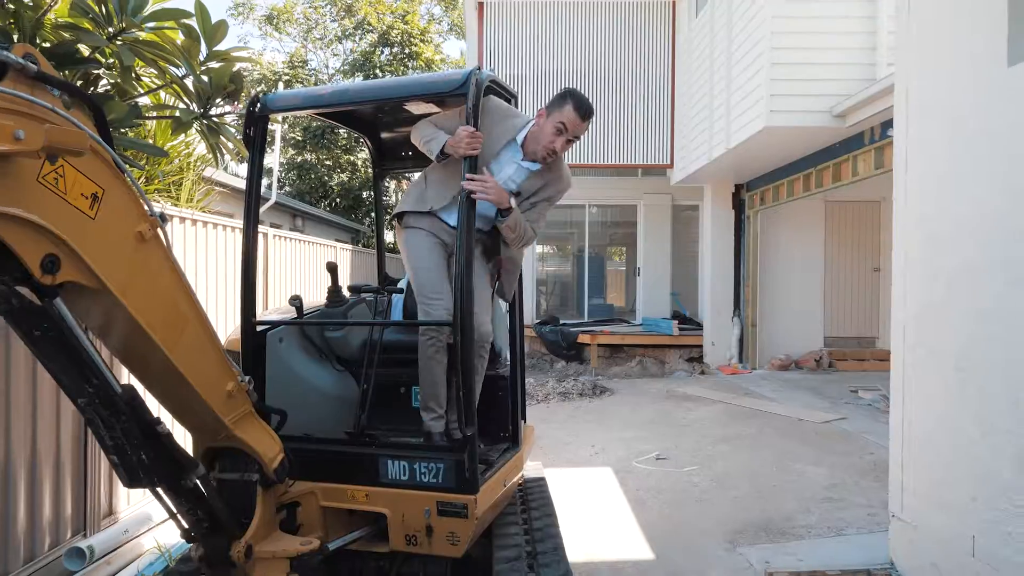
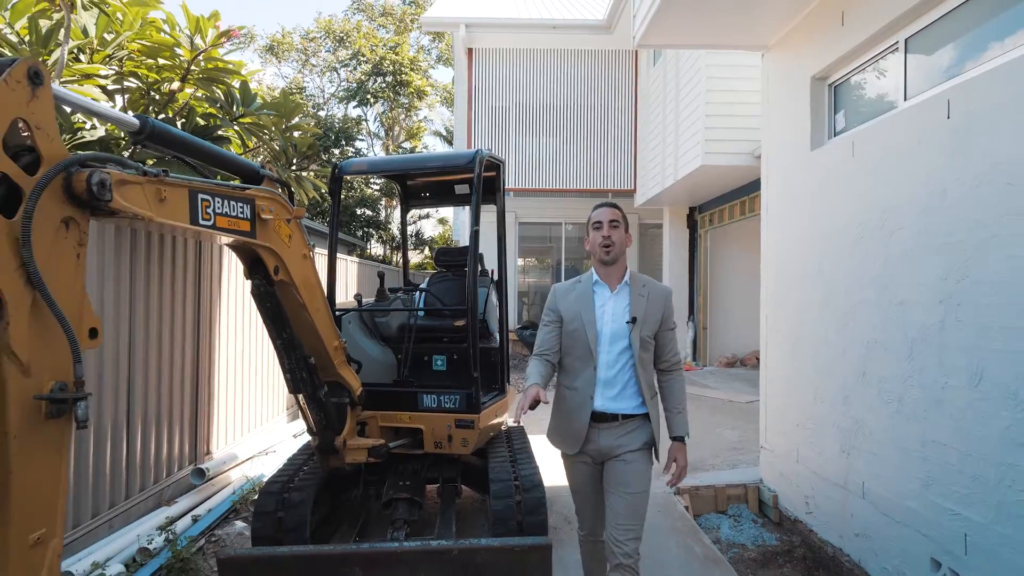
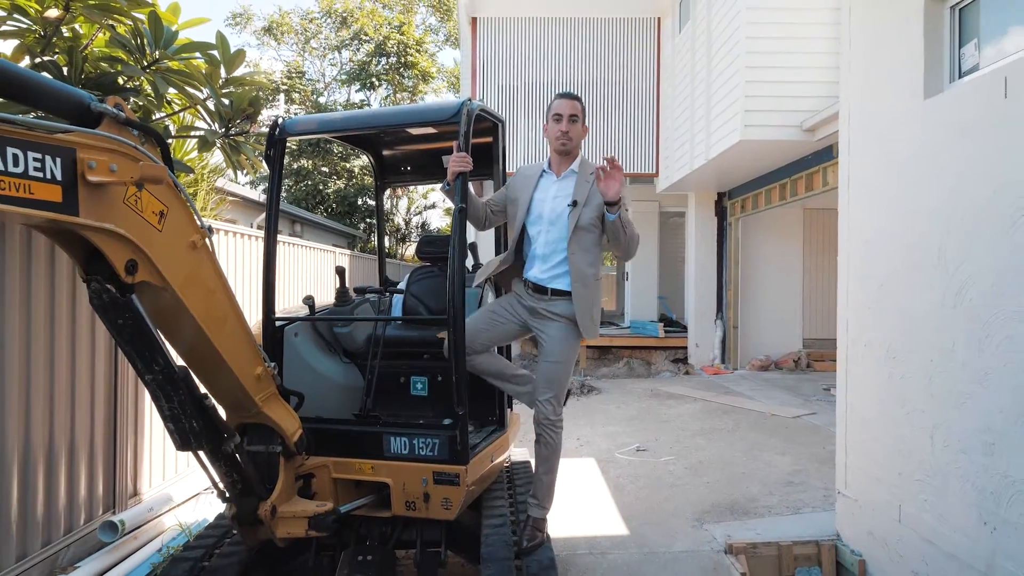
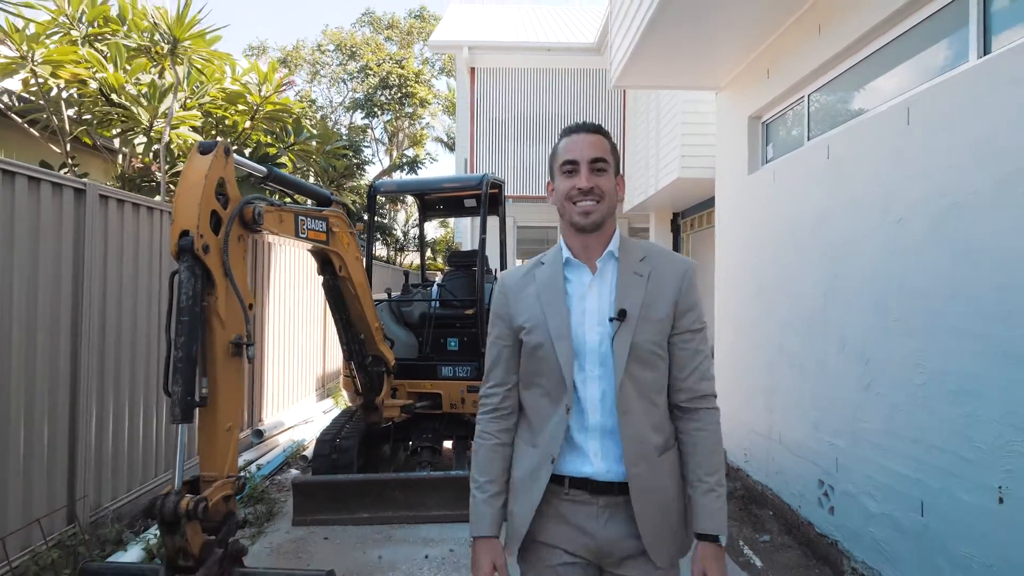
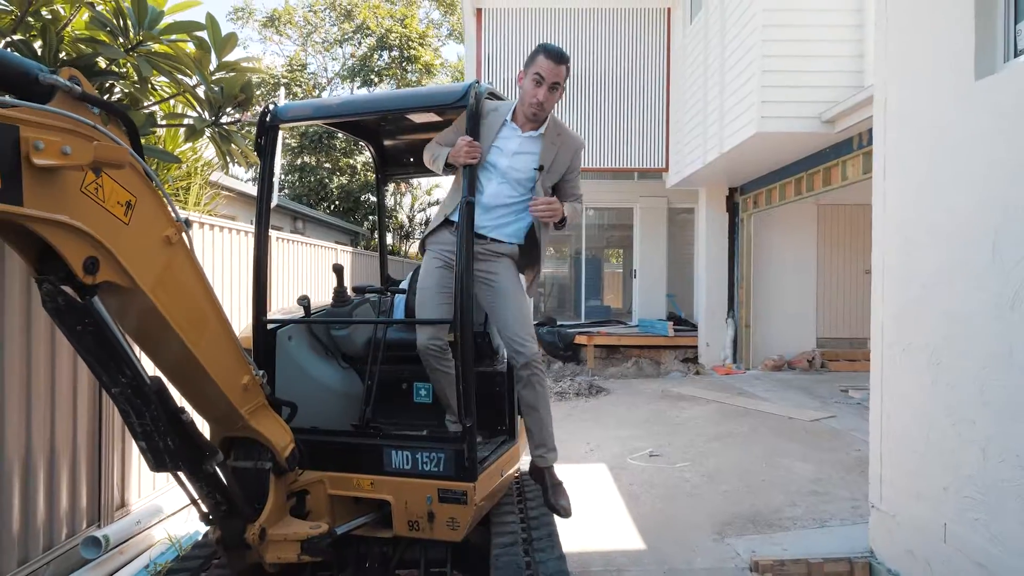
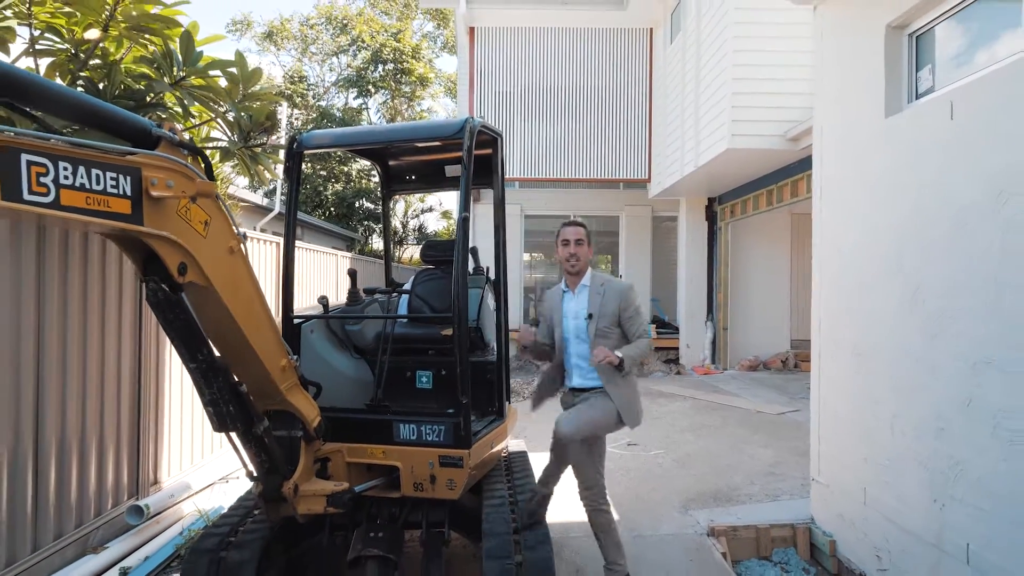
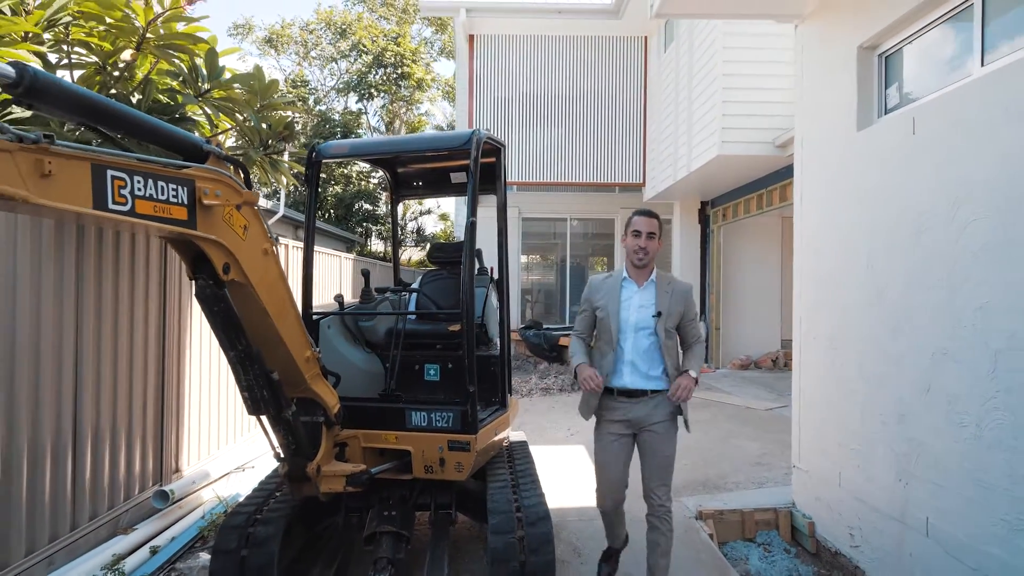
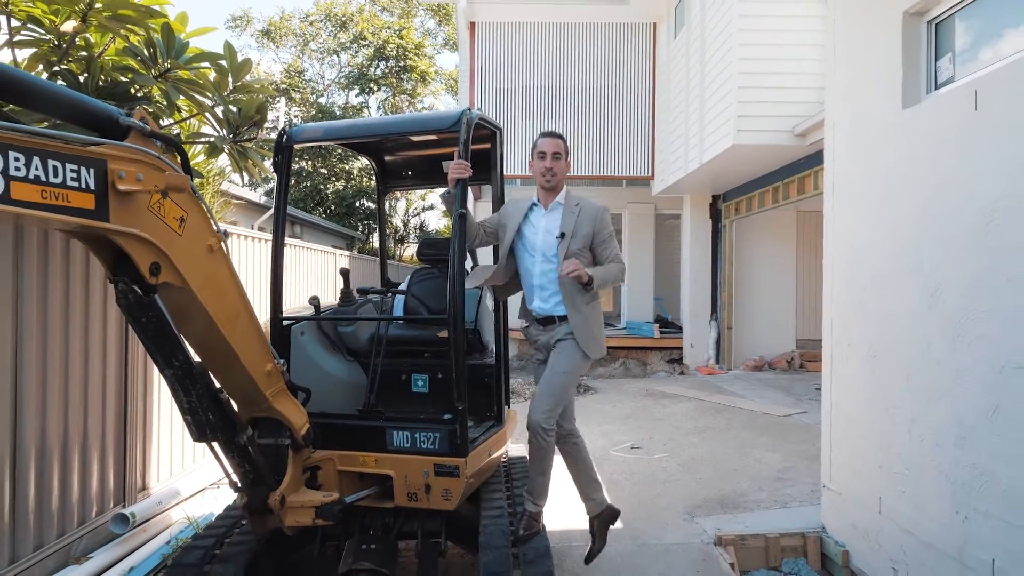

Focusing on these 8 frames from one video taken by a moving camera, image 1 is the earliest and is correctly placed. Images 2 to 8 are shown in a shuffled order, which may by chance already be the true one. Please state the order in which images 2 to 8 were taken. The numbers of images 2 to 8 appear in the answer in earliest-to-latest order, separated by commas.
5, 3, 8, 6, 7, 2, 4
